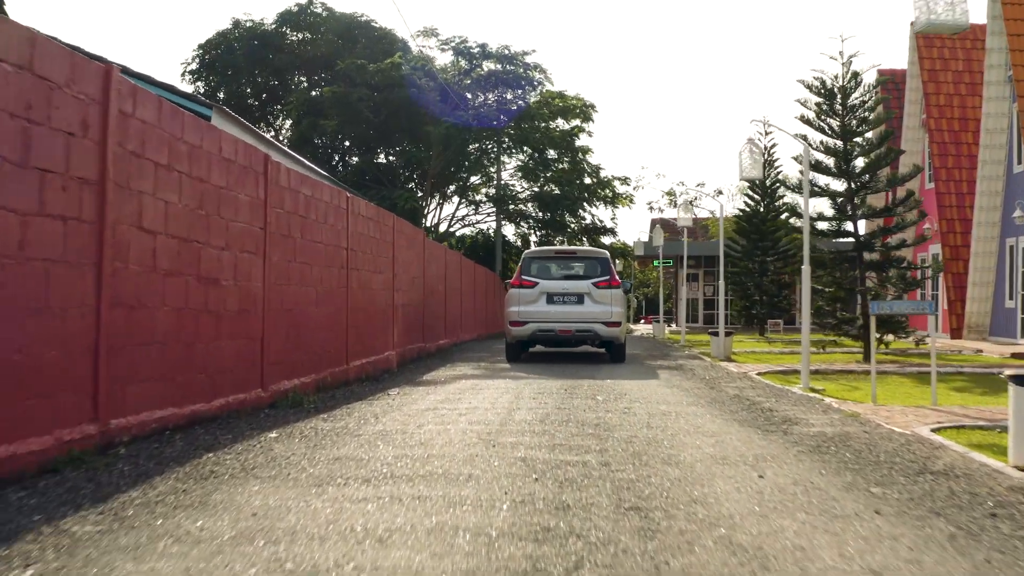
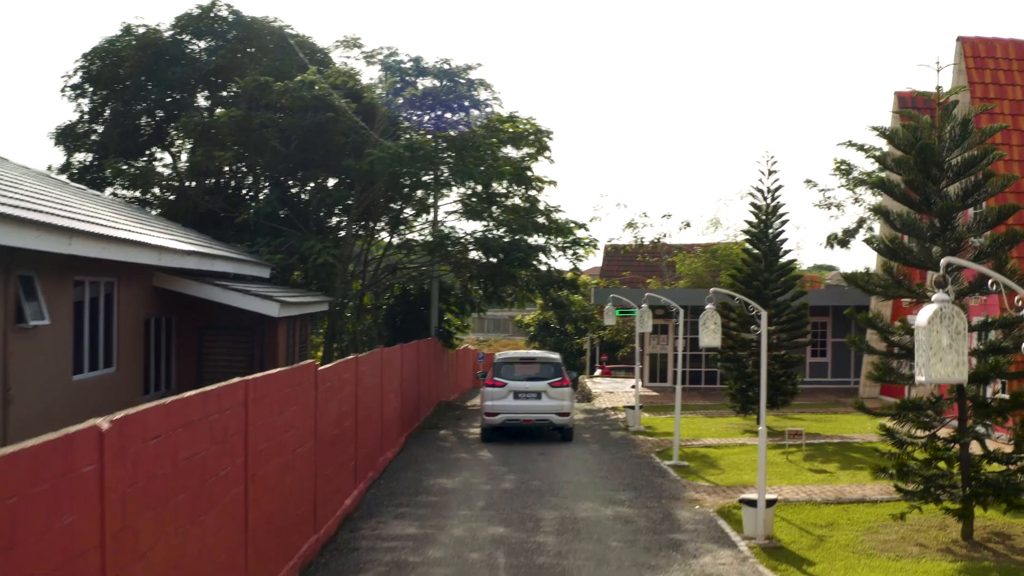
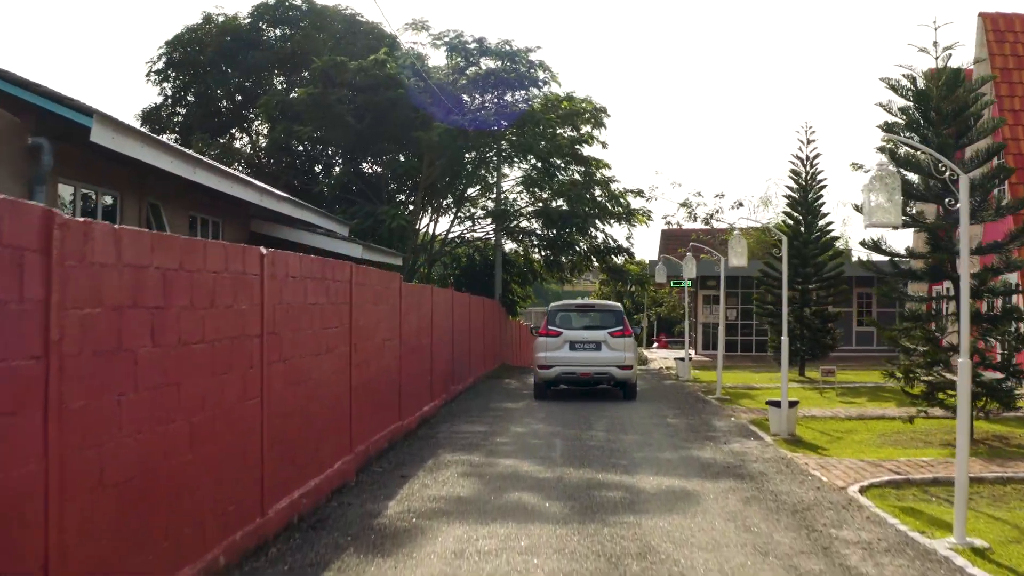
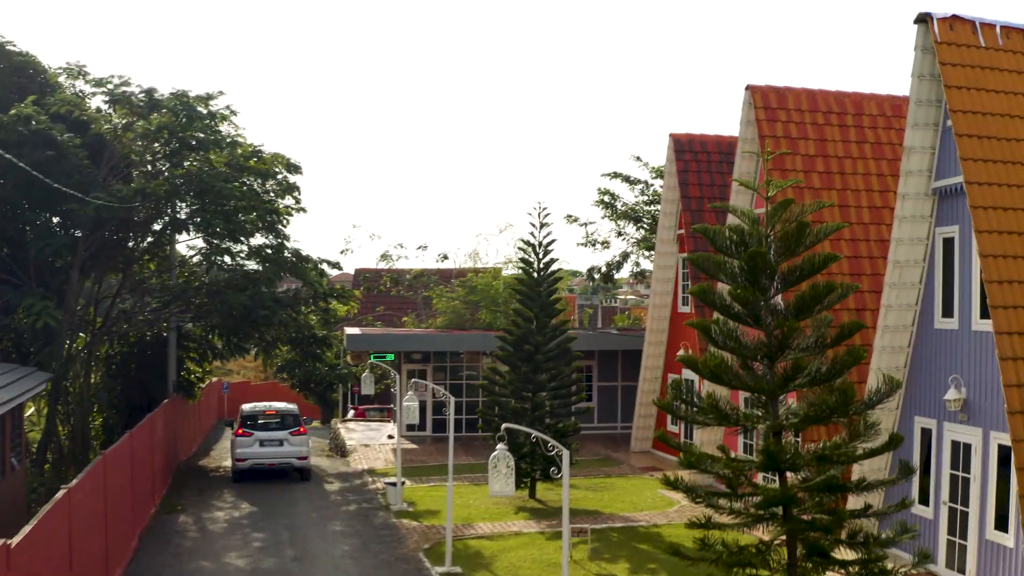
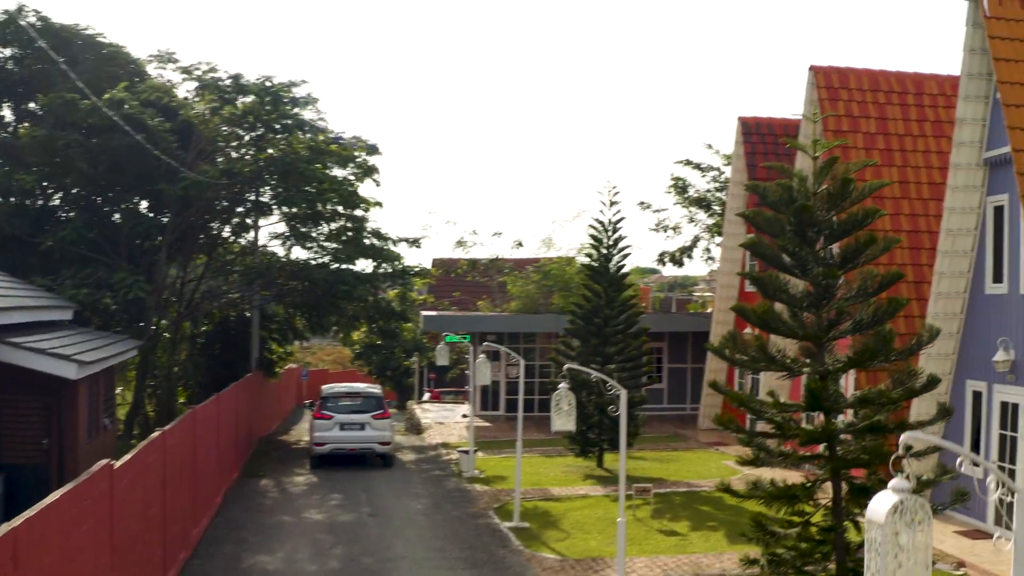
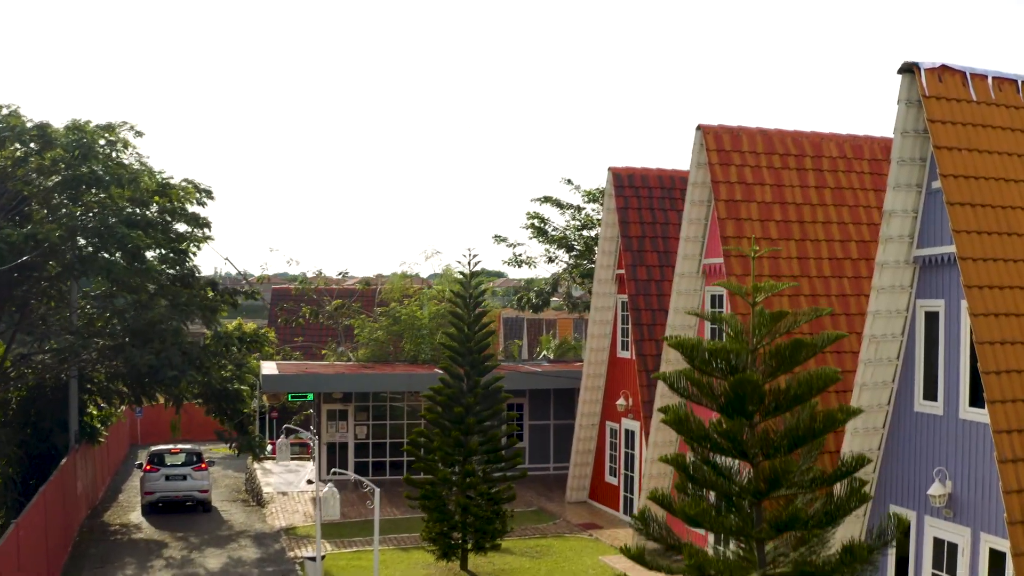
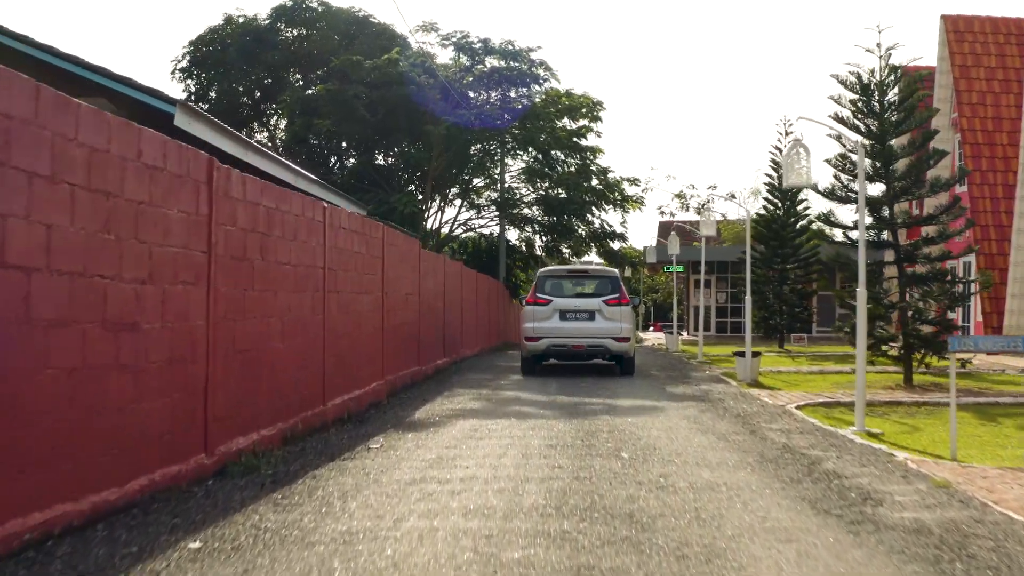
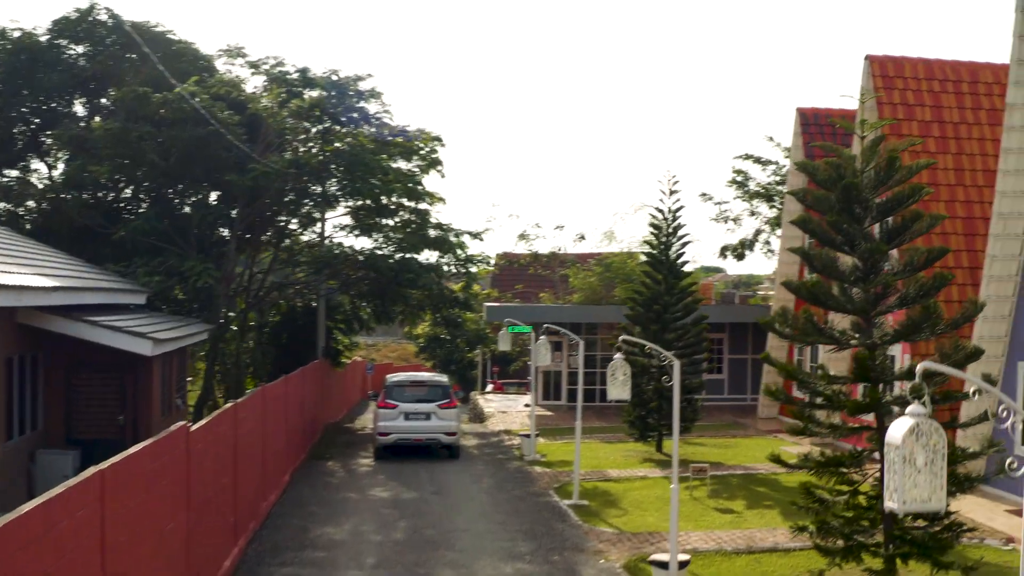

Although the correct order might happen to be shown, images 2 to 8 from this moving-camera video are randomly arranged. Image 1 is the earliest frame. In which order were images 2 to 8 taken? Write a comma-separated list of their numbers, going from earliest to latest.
7, 3, 2, 8, 5, 4, 6
